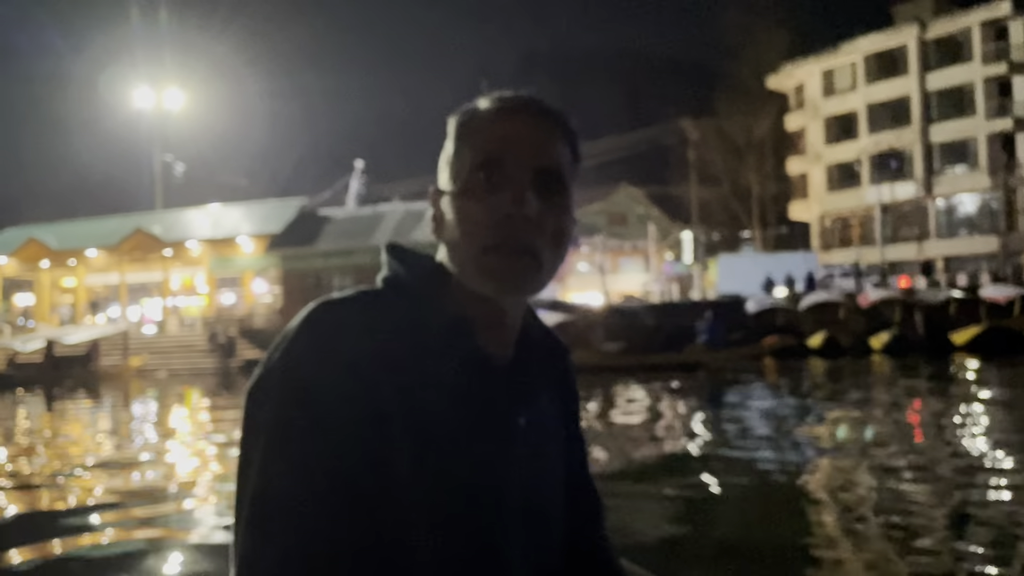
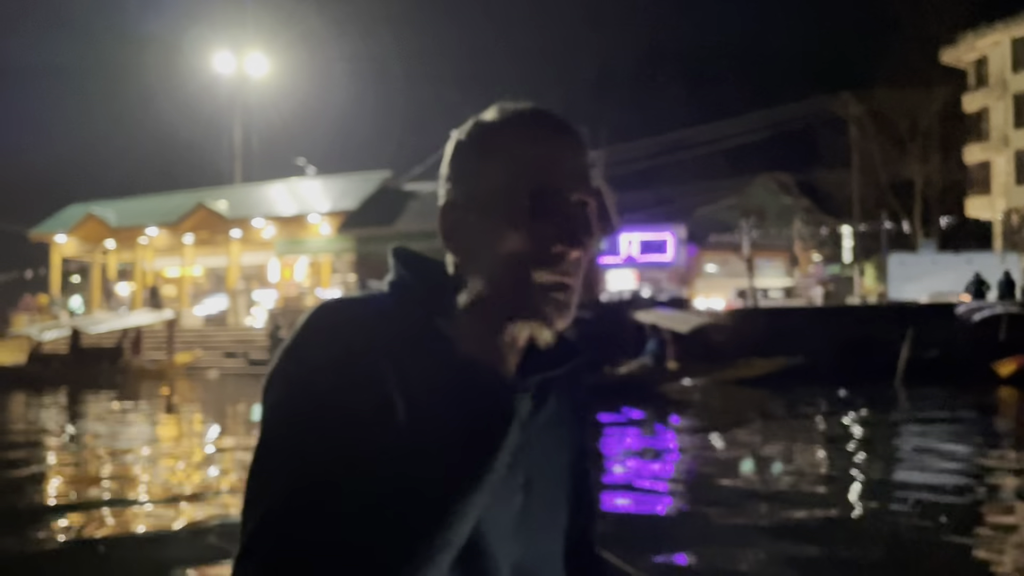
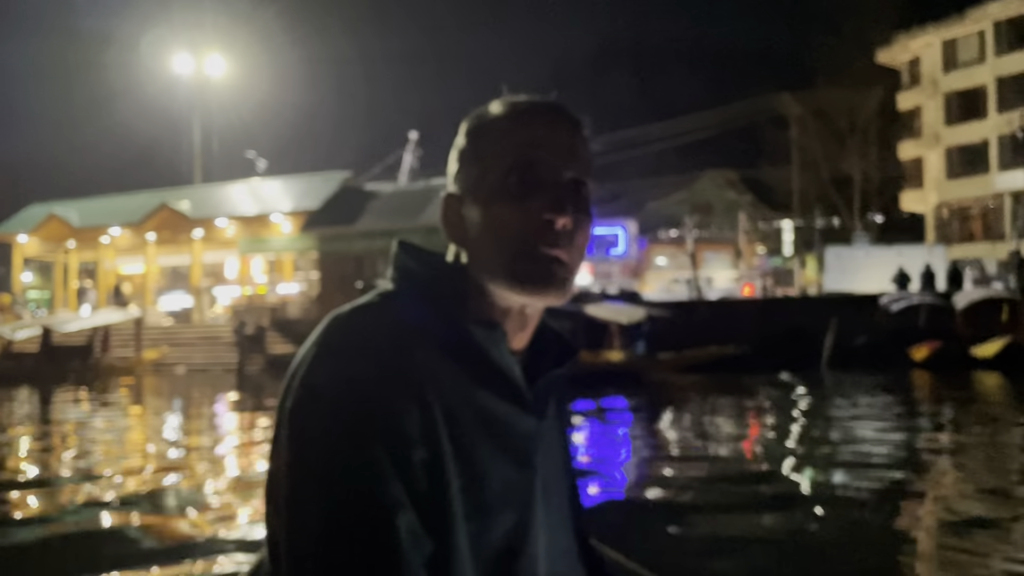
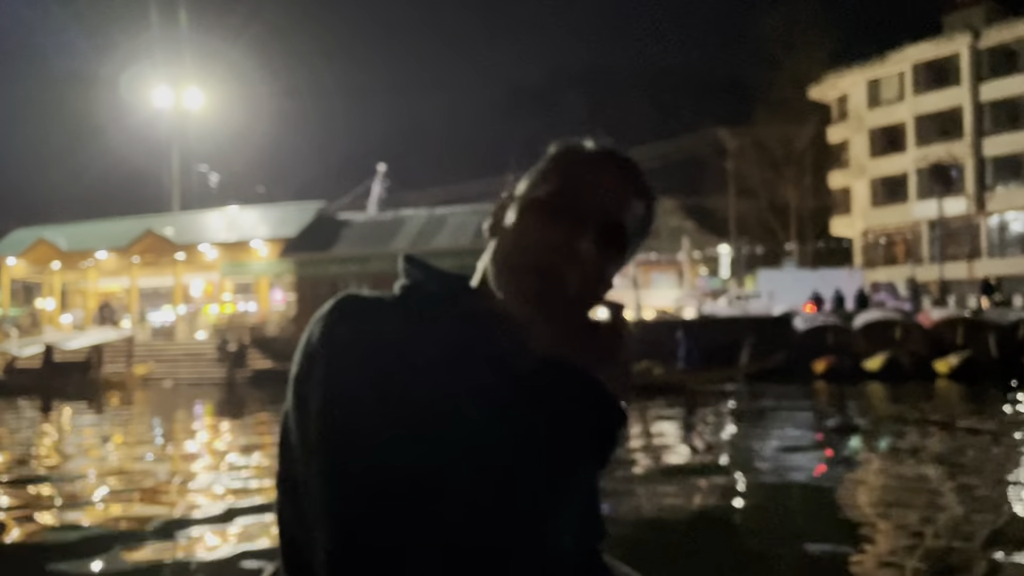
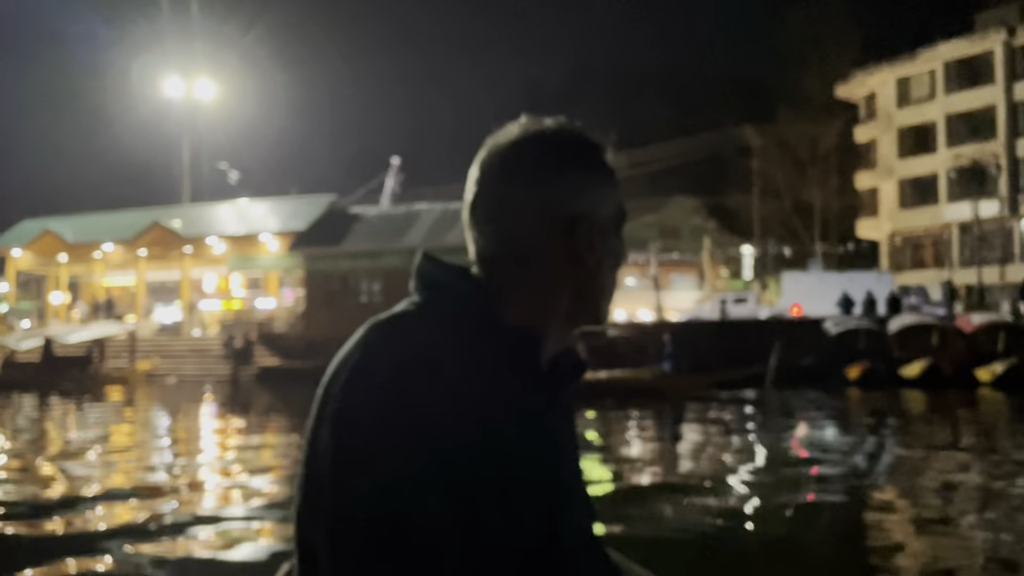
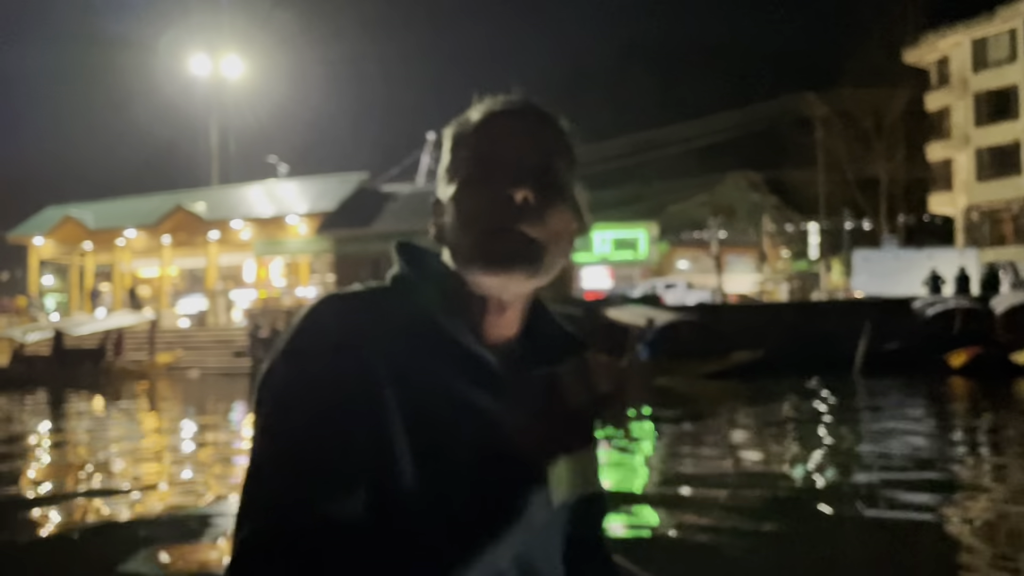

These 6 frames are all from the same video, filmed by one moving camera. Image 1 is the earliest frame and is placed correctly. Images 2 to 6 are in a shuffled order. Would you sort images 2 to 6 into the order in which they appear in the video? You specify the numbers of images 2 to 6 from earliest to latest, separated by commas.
4, 5, 3, 6, 2
